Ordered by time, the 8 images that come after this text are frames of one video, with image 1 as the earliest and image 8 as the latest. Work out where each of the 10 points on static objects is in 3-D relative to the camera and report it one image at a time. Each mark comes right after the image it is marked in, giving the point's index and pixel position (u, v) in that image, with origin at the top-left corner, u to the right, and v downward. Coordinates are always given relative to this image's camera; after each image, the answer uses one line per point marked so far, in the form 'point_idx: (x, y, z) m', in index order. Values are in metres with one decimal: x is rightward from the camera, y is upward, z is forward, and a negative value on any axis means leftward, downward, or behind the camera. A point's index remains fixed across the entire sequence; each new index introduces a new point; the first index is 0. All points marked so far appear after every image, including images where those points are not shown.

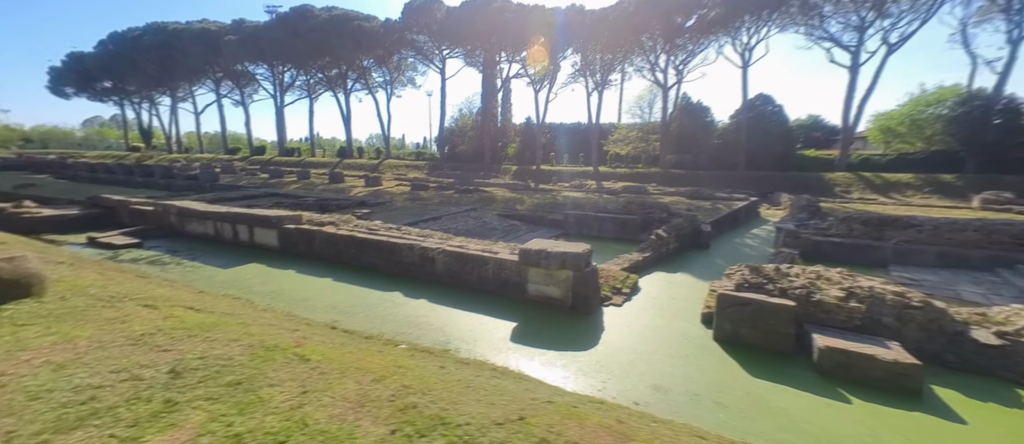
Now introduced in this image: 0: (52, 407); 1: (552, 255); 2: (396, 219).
0: (-1.4, -0.6, +1.1) m
1: (+0.5, -0.4, +4.6) m
2: (-3.5, +0.1, +10.4) m
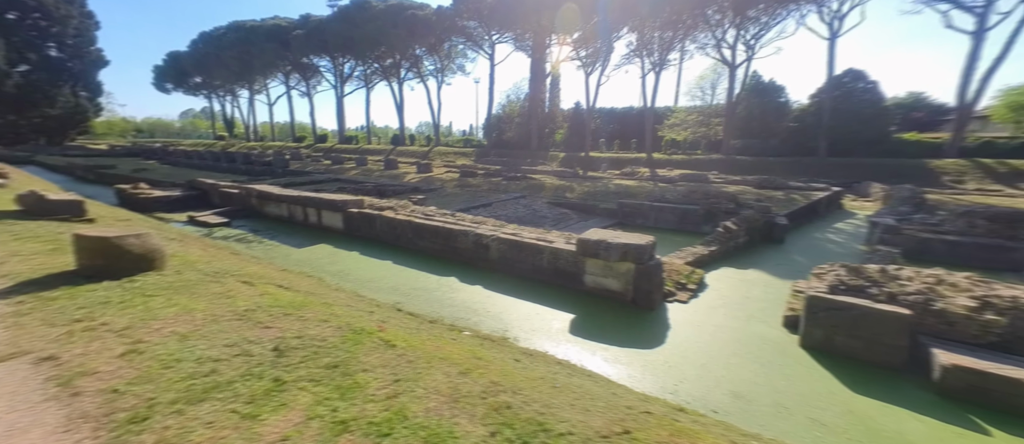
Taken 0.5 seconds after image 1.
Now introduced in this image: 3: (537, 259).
0: (-1.1, -0.5, +1.2) m
1: (+1.3, -0.3, +4.4) m
2: (-2.0, +0.5, +10.6) m
3: (+0.4, -0.6, +5.4) m
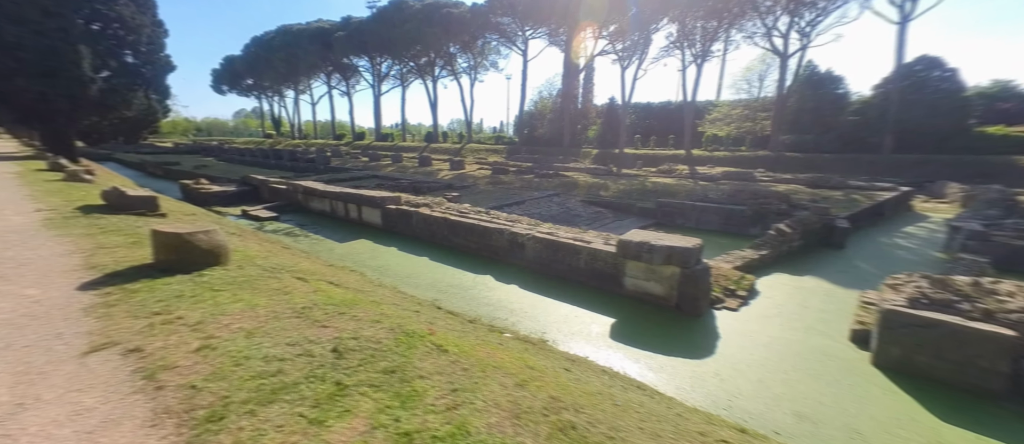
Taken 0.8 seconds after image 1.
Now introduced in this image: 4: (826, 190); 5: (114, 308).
0: (-0.9, -0.5, +1.2) m
1: (+1.8, -0.3, +4.3) m
2: (-0.9, +0.6, +10.7) m
3: (+0.9, -0.6, +5.3) m
4: (+9.0, +0.9, +10.0) m
5: (-2.0, -0.4, +1.7) m
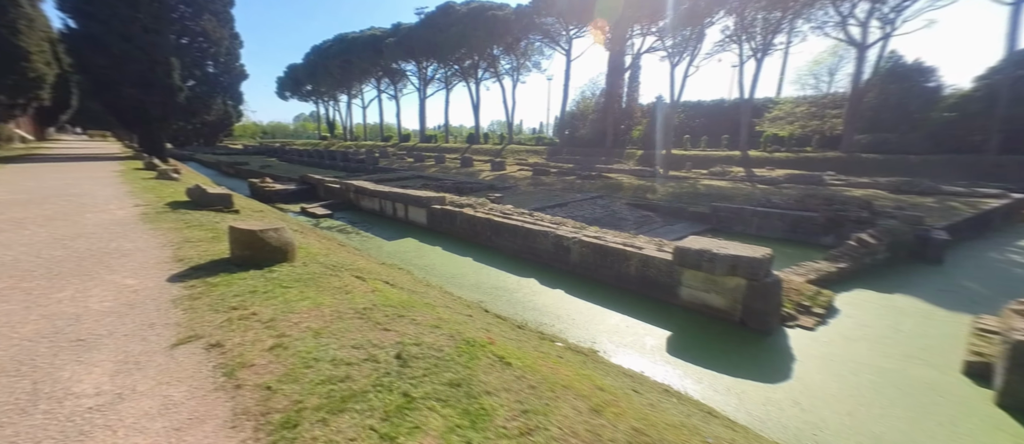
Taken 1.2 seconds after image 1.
0: (-0.7, -0.6, +1.2) m
1: (+2.3, -0.4, +3.9) m
2: (+0.4, +0.6, +10.6) m
3: (+1.6, -0.7, +5.1) m
4: (+10.2, +0.7, +8.8) m
5: (-1.7, -0.4, +1.8) m
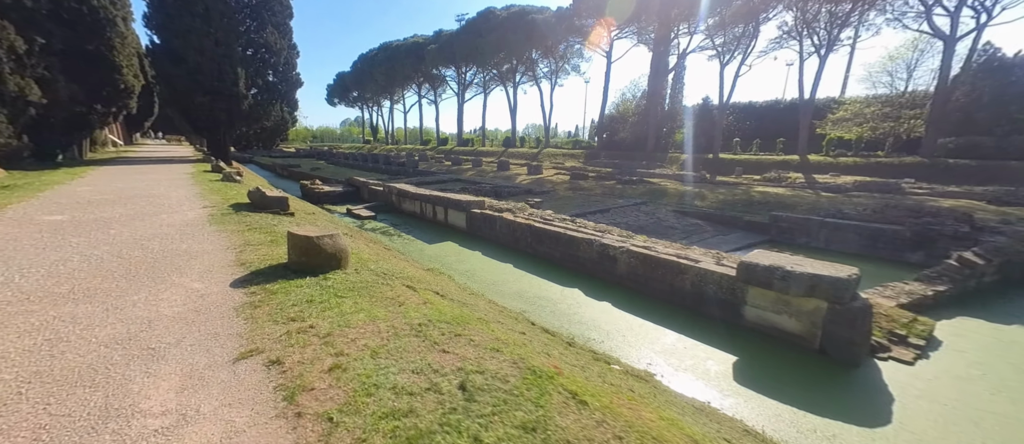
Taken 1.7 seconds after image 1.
0: (-0.4, -0.6, +1.1) m
1: (+2.8, -0.6, +3.5) m
2: (+1.6, +0.4, +10.4) m
3: (+2.2, -0.8, +4.7) m
4: (+11.1, +0.3, +7.6) m
5: (-1.3, -0.5, +1.8) m
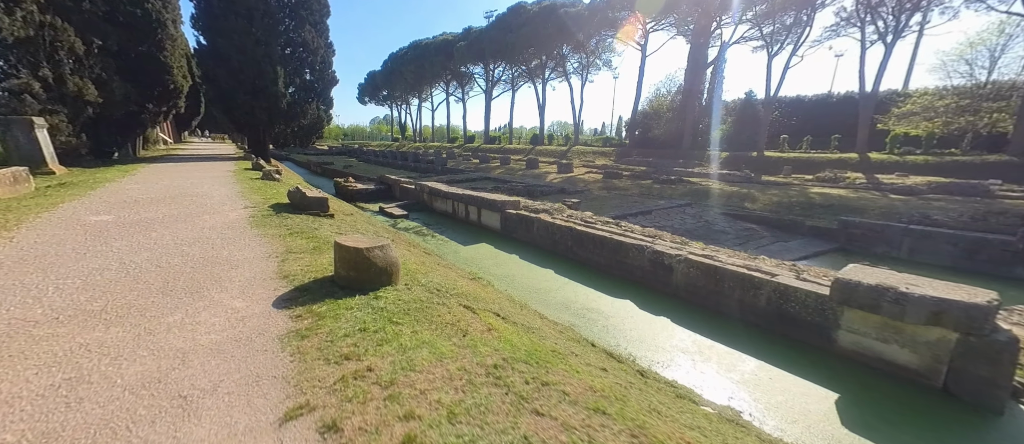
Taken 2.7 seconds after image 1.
0: (0.0, -0.7, +0.8) m
1: (+3.4, -0.7, +3.0) m
2: (+2.6, +0.3, +9.9) m
3: (+2.8, -0.9, +4.2) m
4: (+11.9, +0.1, +6.5) m
5: (-0.9, -0.5, +1.5) m
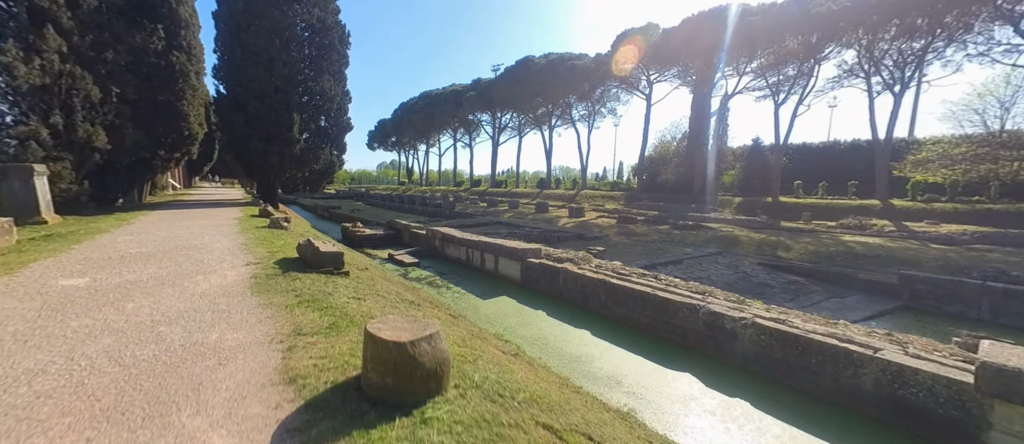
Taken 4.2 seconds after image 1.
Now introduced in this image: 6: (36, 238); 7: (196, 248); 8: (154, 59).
0: (+0.4, -0.9, +0.1) m
1: (+3.8, -1.1, +2.2) m
2: (+3.1, -1.0, +9.2) m
3: (+3.3, -1.5, +3.4) m
4: (+12.4, -0.8, +5.7) m
5: (-0.5, -0.8, +0.9) m
6: (-6.8, -0.2, +5.0) m
7: (-4.3, -0.3, +4.8) m
8: (-11.9, +5.4, +11.6) m
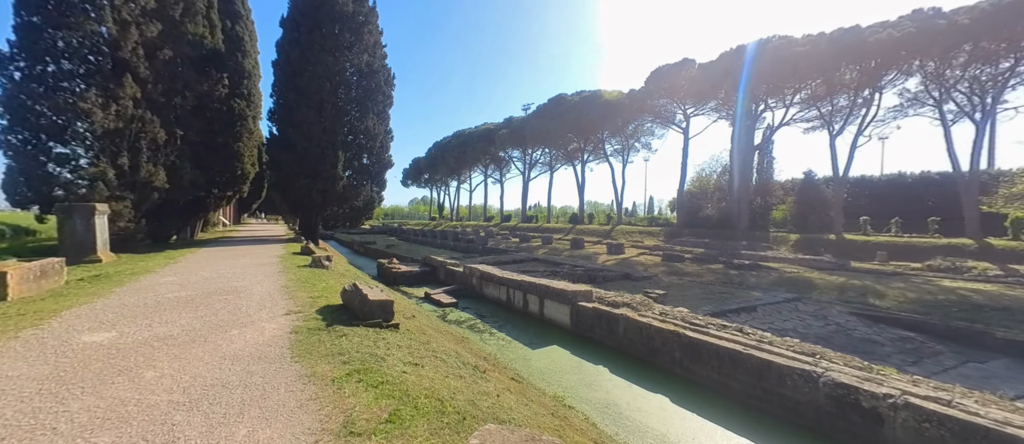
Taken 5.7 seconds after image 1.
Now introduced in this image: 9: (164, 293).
0: (+0.8, -0.9, -0.6) m
1: (+4.4, -1.4, +1.2) m
2: (+4.3, -2.0, +8.2) m
3: (+4.0, -1.9, +2.4) m
4: (+13.3, -1.5, +4.0) m
5: (0.0, -0.9, +0.2) m
6: (-6.0, -0.7, +4.8) m
7: (-3.5, -0.8, +4.4) m
8: (-10.5, +4.2, +12.4) m
9: (-4.2, -0.8, +4.2) m
